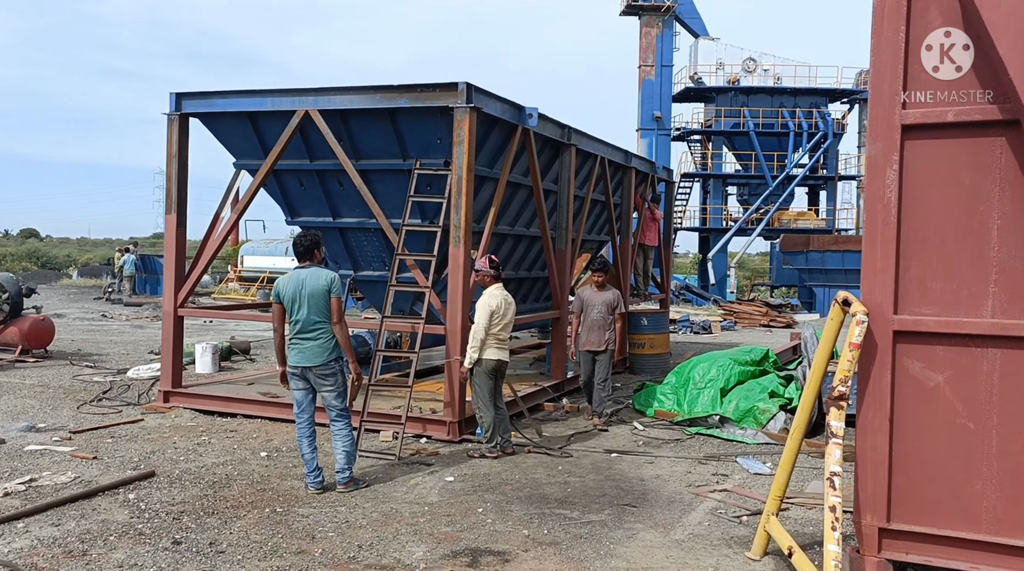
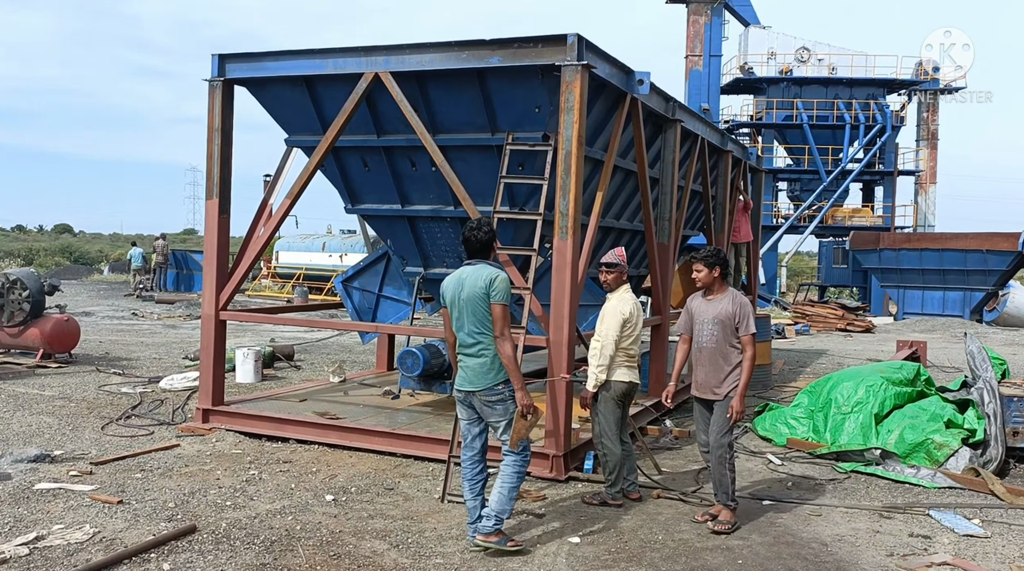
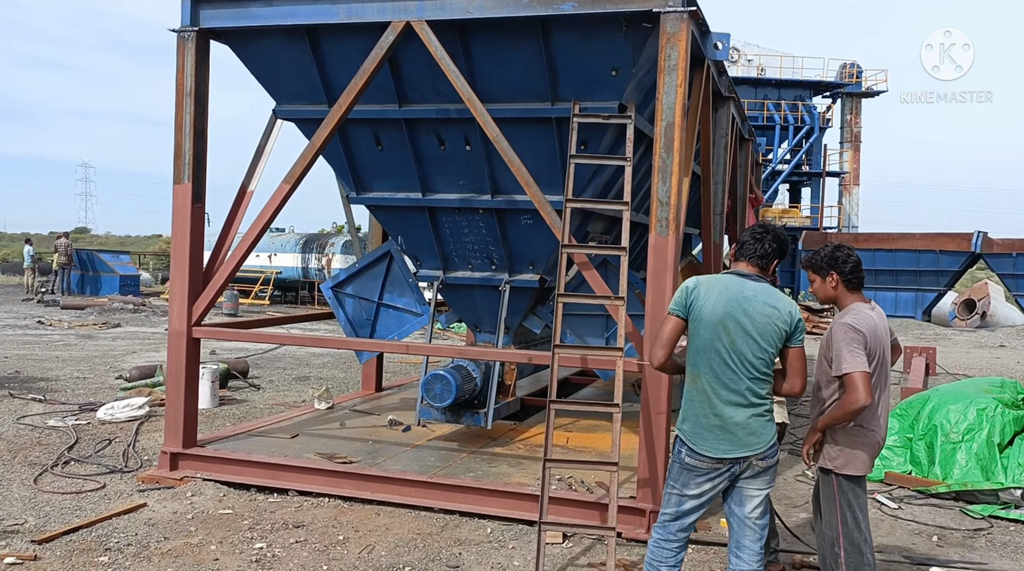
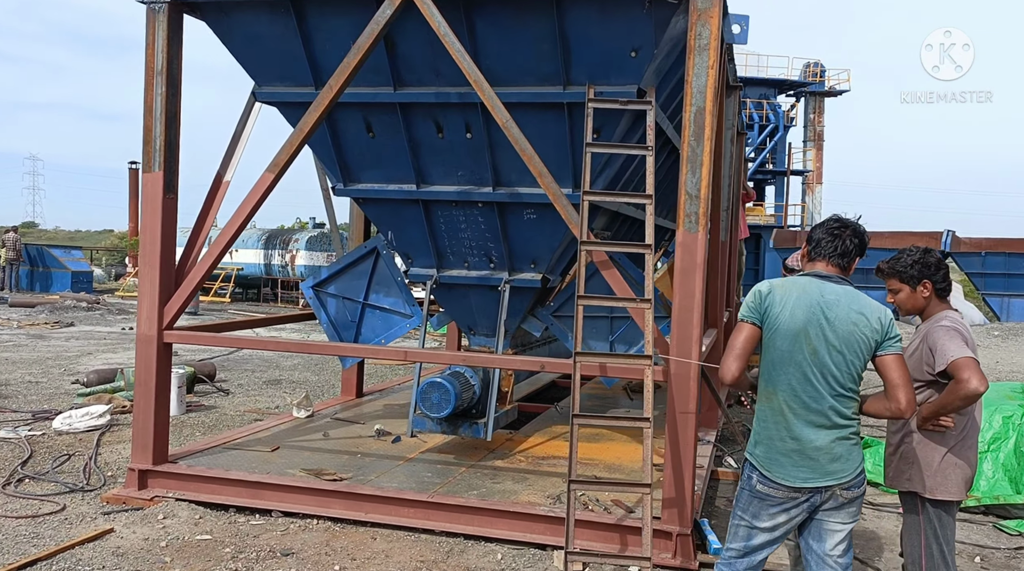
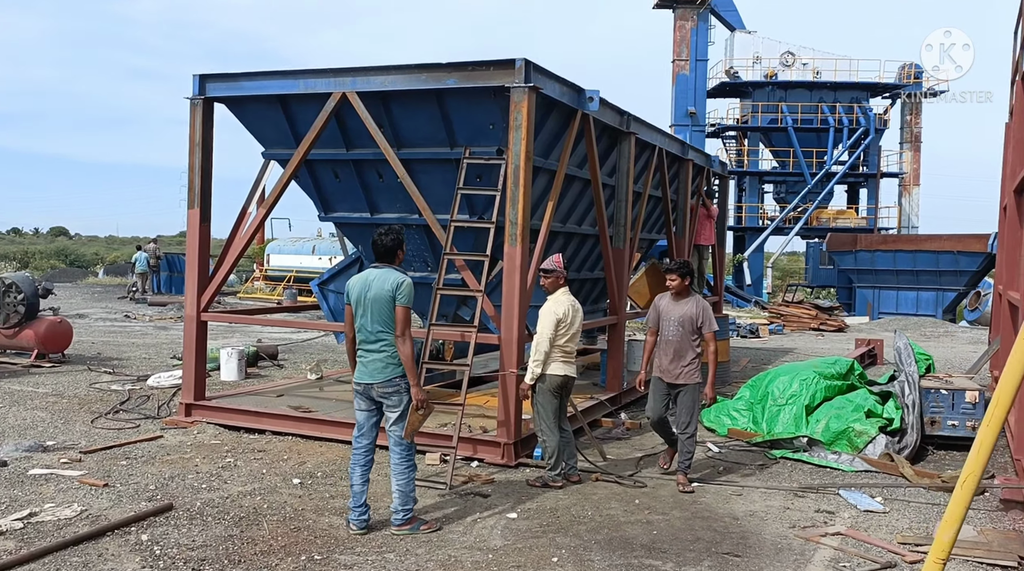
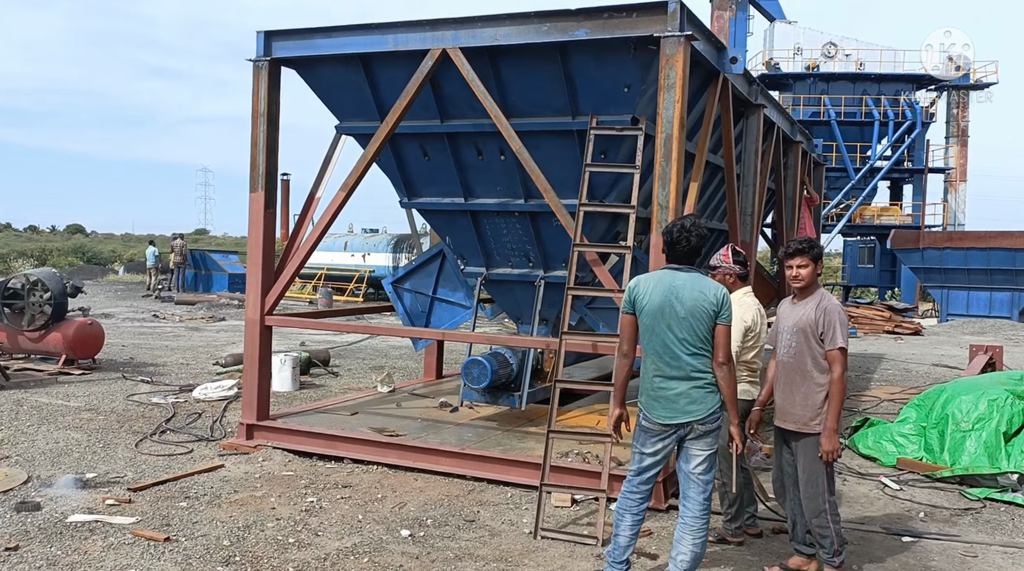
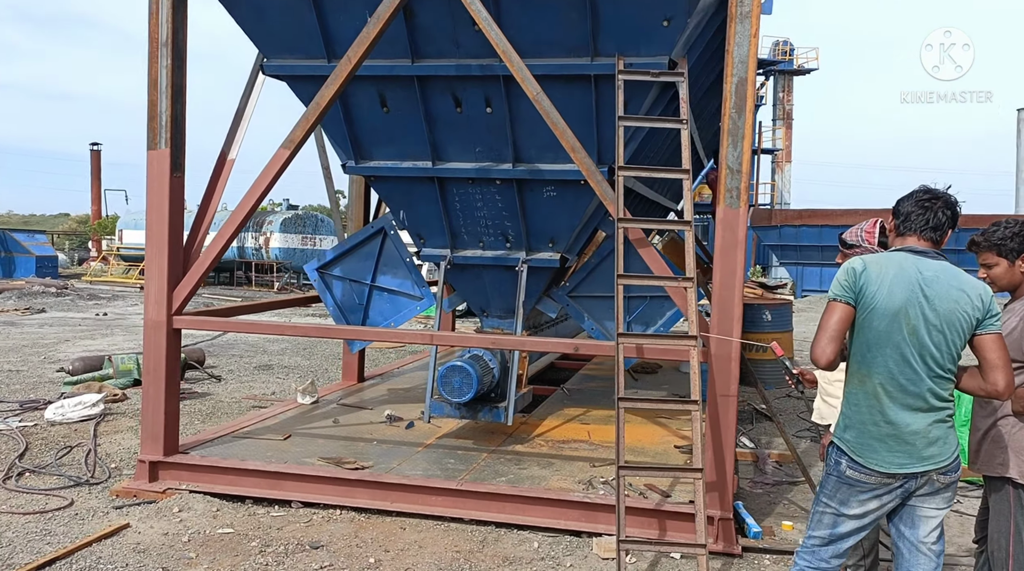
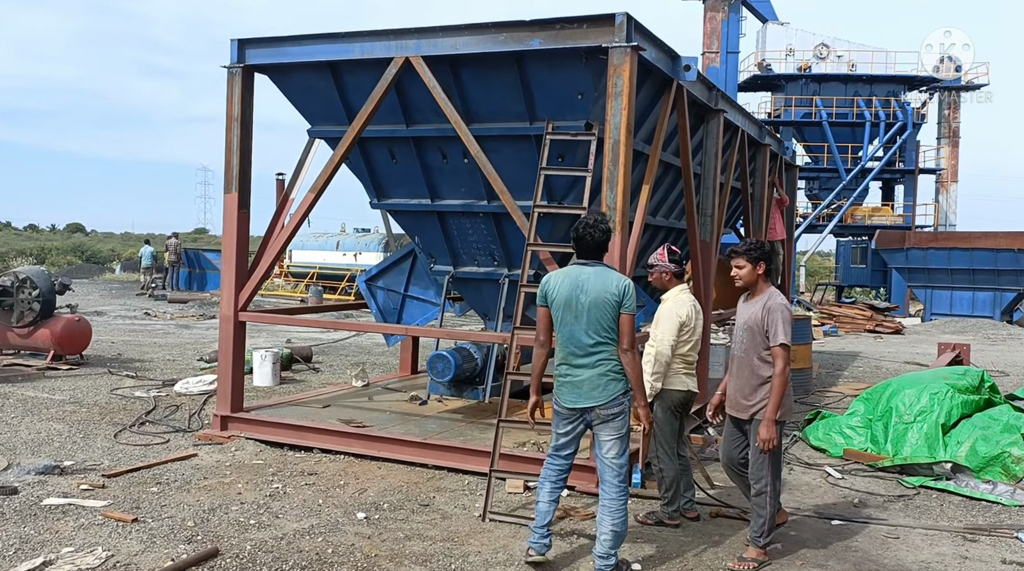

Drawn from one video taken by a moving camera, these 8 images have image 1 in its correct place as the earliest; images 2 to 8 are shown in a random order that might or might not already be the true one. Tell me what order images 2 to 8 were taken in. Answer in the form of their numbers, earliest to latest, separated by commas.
5, 2, 8, 6, 3, 4, 7
